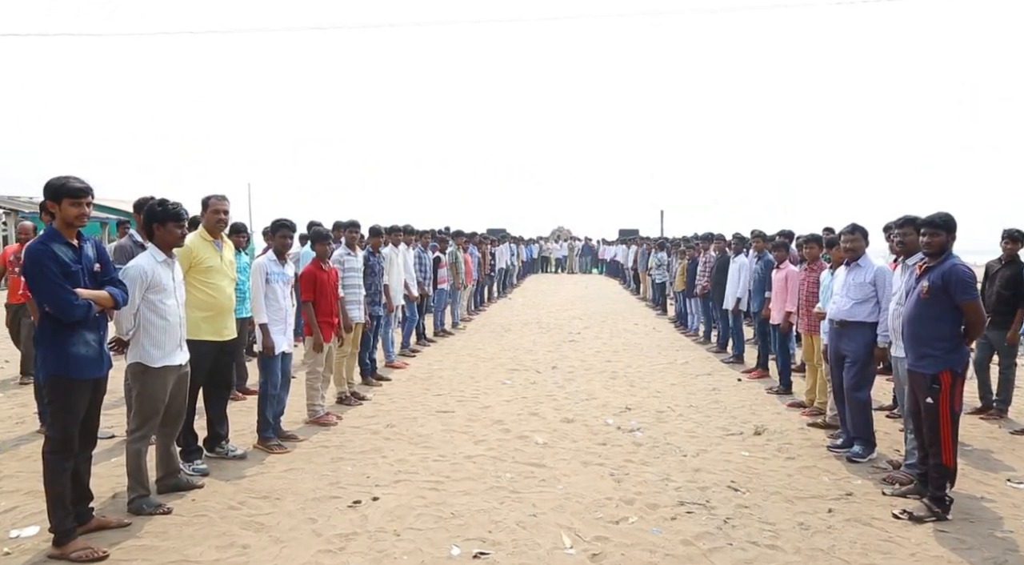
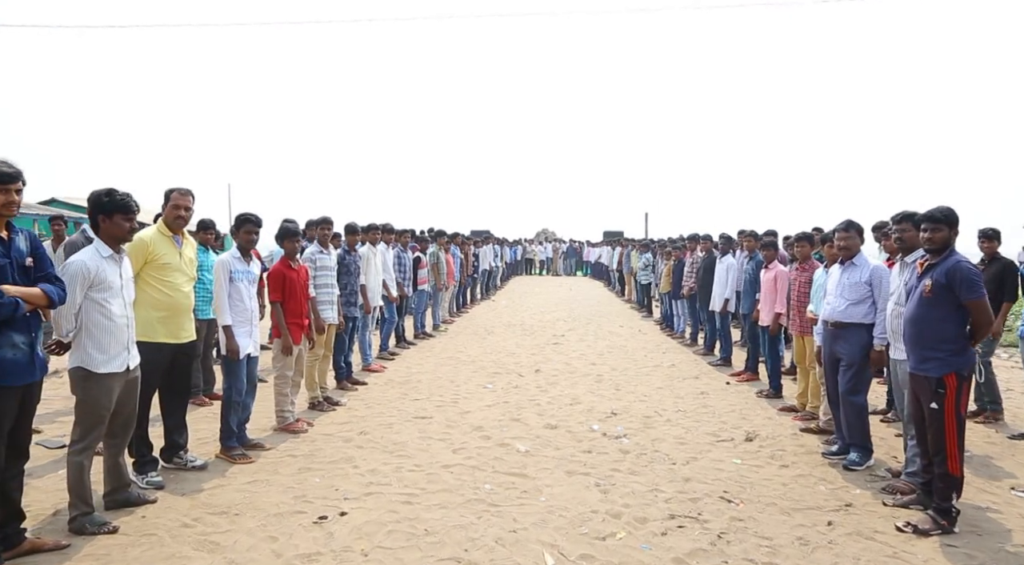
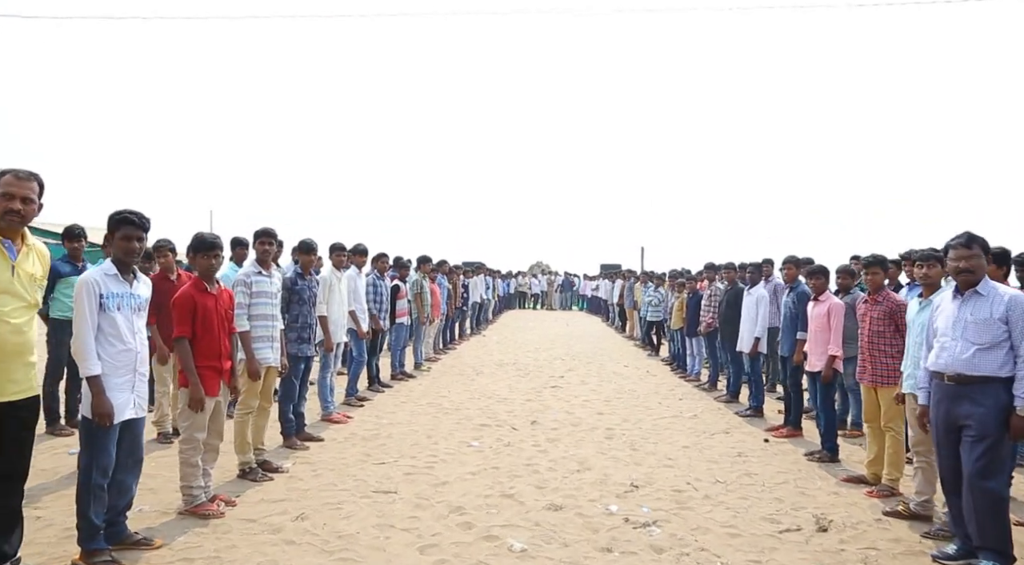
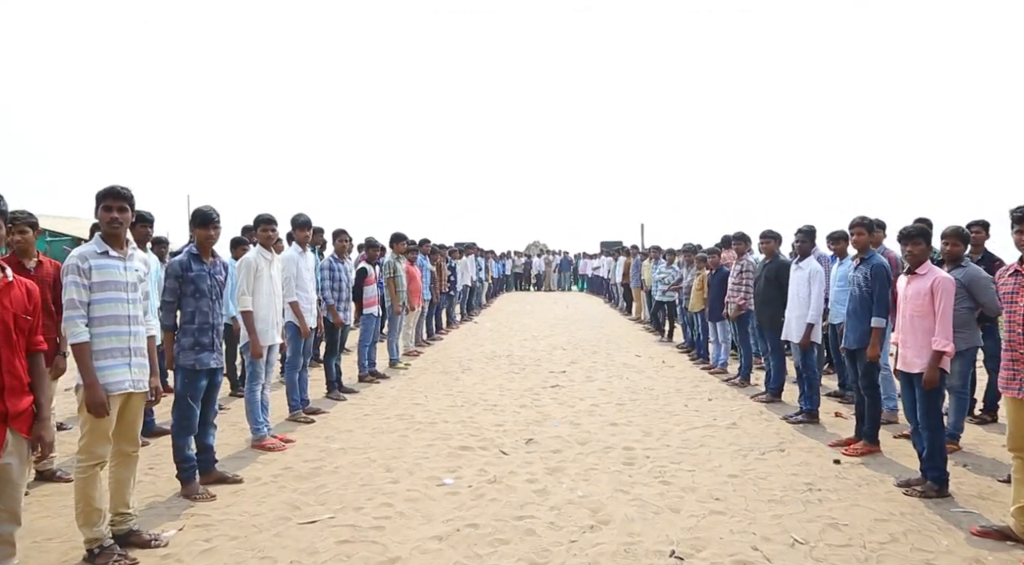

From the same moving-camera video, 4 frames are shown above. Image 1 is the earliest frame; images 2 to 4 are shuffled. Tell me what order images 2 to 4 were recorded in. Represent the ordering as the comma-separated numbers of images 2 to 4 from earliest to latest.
2, 3, 4
